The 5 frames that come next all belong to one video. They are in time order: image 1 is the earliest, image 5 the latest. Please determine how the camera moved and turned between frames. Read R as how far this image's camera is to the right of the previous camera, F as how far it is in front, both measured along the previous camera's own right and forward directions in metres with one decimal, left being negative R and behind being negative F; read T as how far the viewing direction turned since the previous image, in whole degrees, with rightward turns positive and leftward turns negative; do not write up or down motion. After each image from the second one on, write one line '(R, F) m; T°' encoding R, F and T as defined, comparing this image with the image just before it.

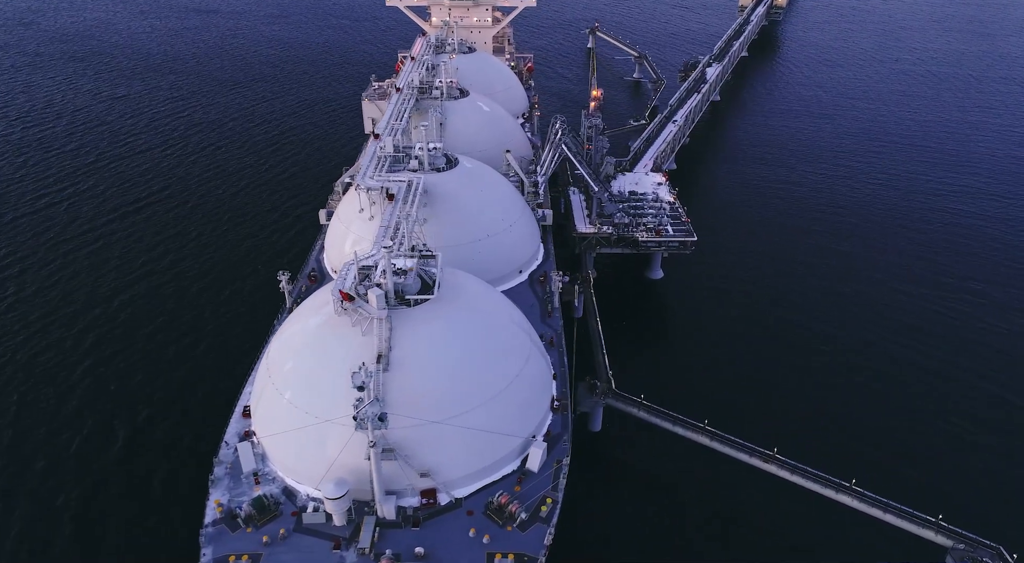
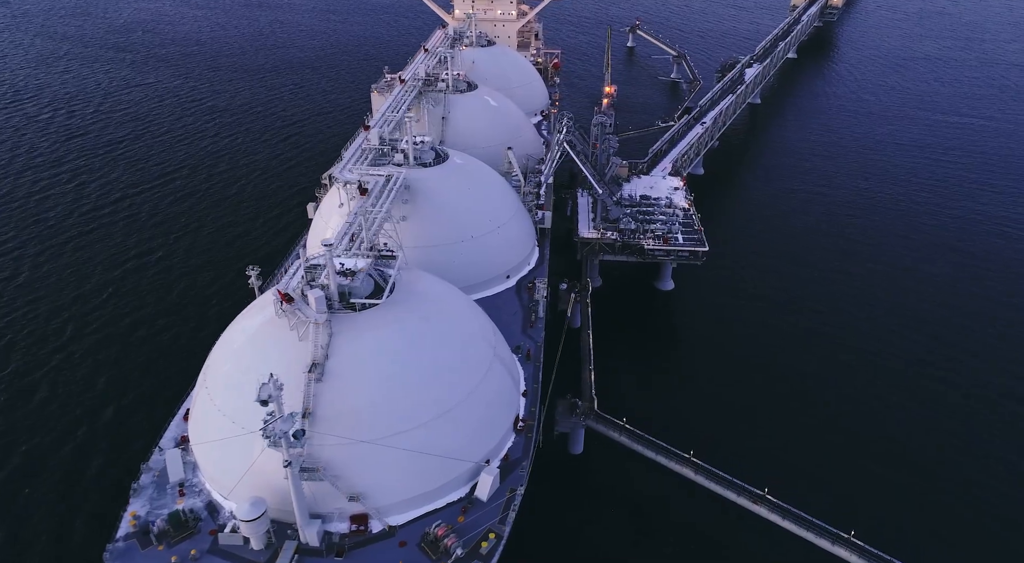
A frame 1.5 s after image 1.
(+5.5, +4.6) m; -4°
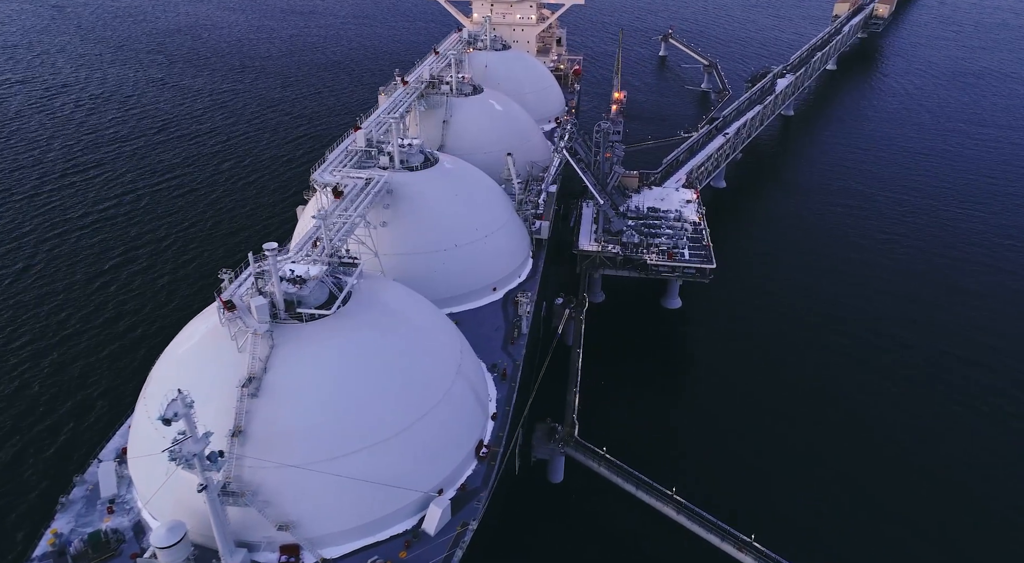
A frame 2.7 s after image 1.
(+4.3, +3.7) m; -3°
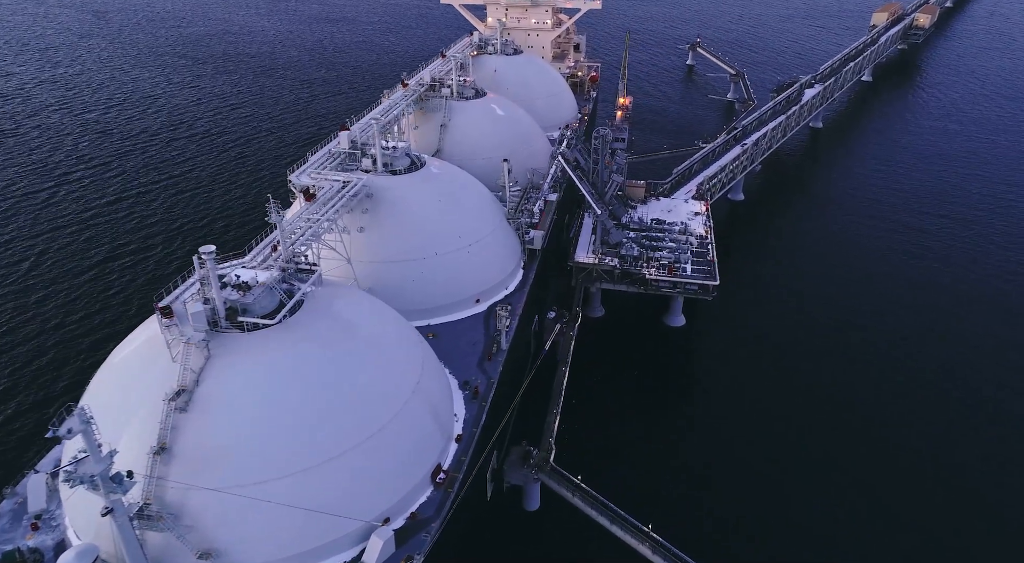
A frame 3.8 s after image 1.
(+3.9, +3.2) m; -3°
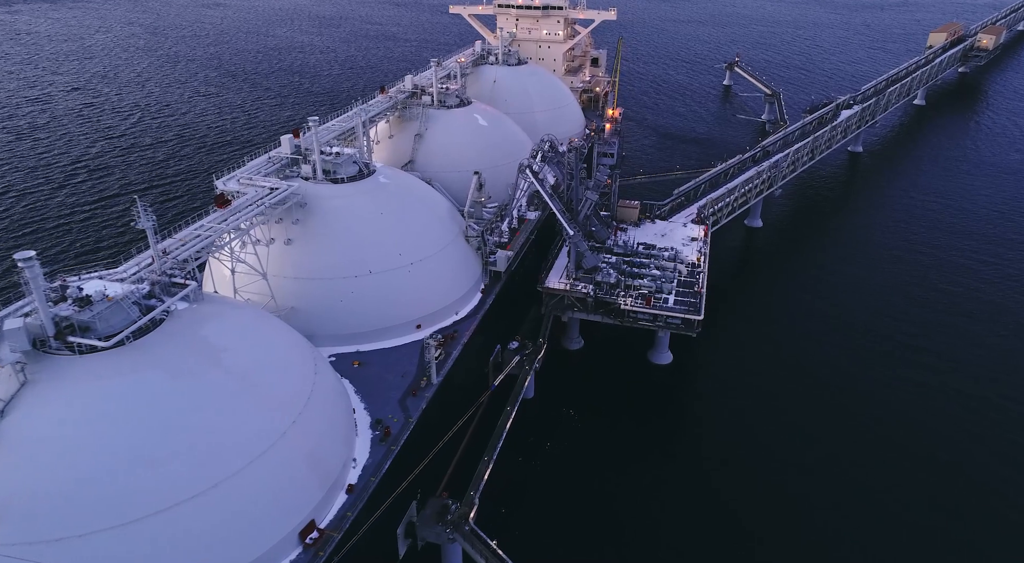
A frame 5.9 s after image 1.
(+7.5, +6.6) m; -4°
